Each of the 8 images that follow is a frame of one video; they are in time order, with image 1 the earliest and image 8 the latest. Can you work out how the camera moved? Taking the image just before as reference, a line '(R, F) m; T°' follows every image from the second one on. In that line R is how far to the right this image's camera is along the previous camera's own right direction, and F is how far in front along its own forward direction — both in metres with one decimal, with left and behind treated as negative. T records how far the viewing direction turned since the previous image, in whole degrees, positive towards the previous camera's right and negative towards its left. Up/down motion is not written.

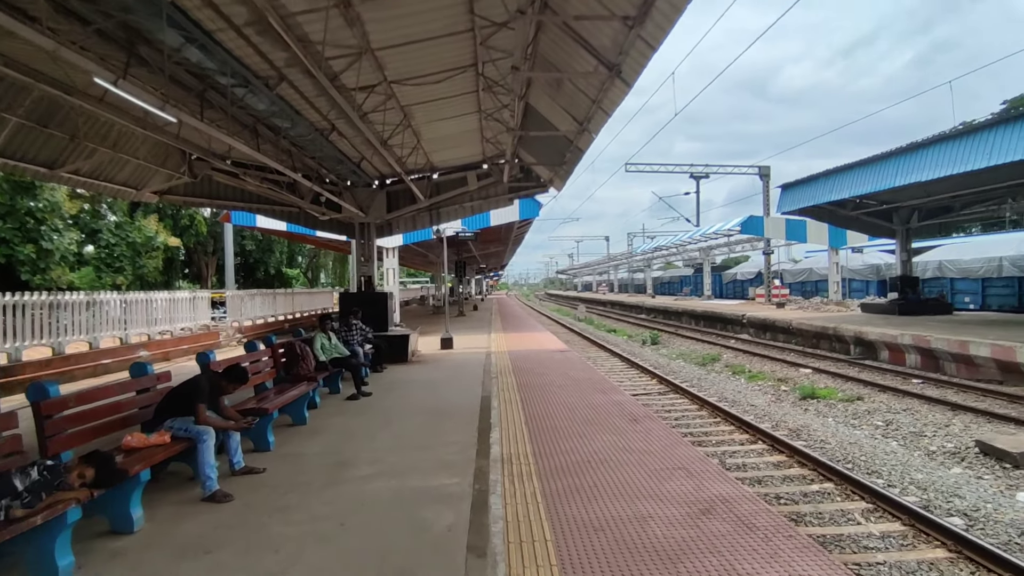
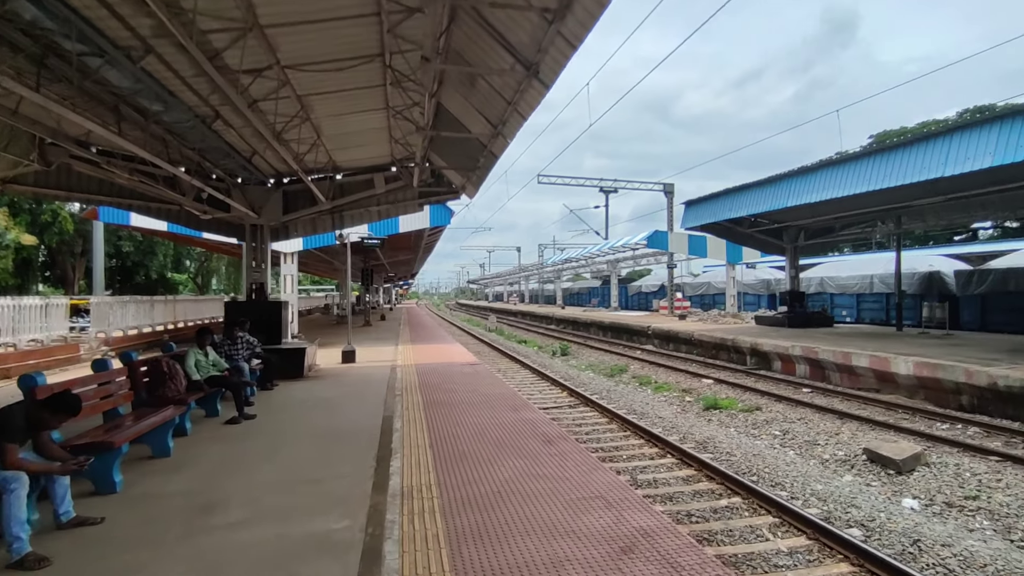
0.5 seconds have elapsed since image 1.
(+0.1, +0.5) m; +9°
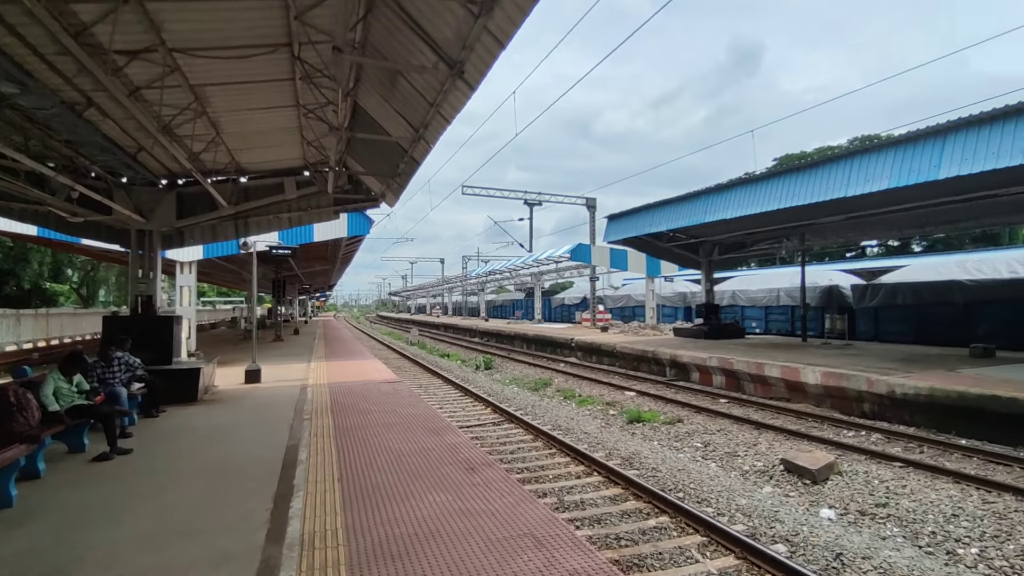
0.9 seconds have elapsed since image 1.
(0.0, +0.4) m; +8°
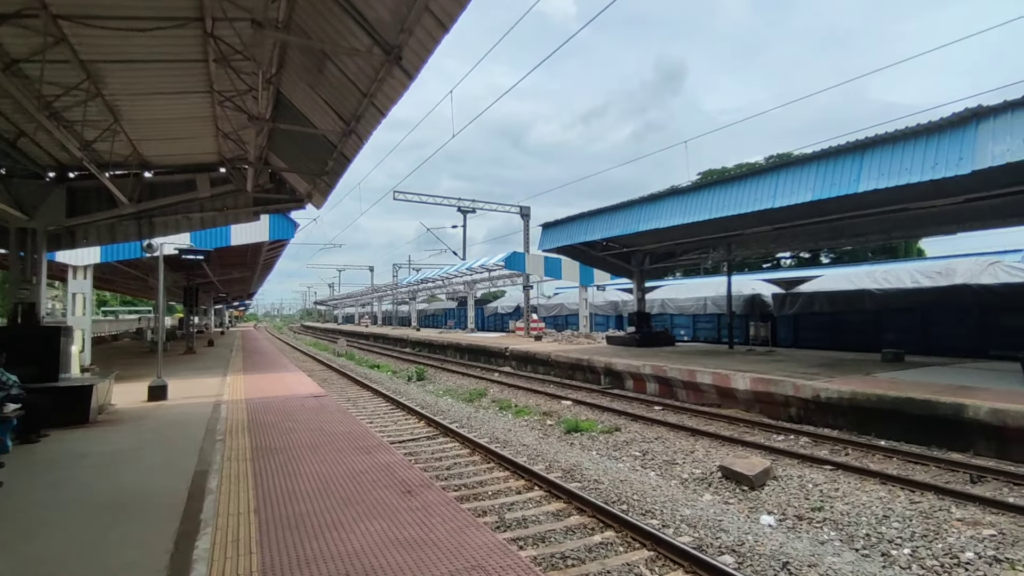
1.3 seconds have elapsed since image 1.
(-0.1, +0.4) m; +7°
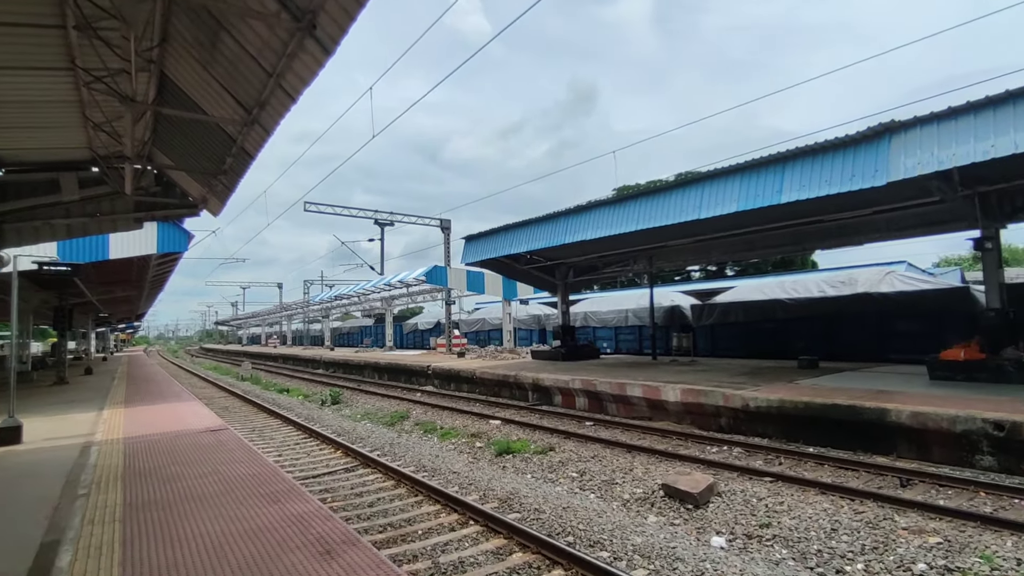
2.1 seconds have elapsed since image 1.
(-0.2, +0.7) m; +8°
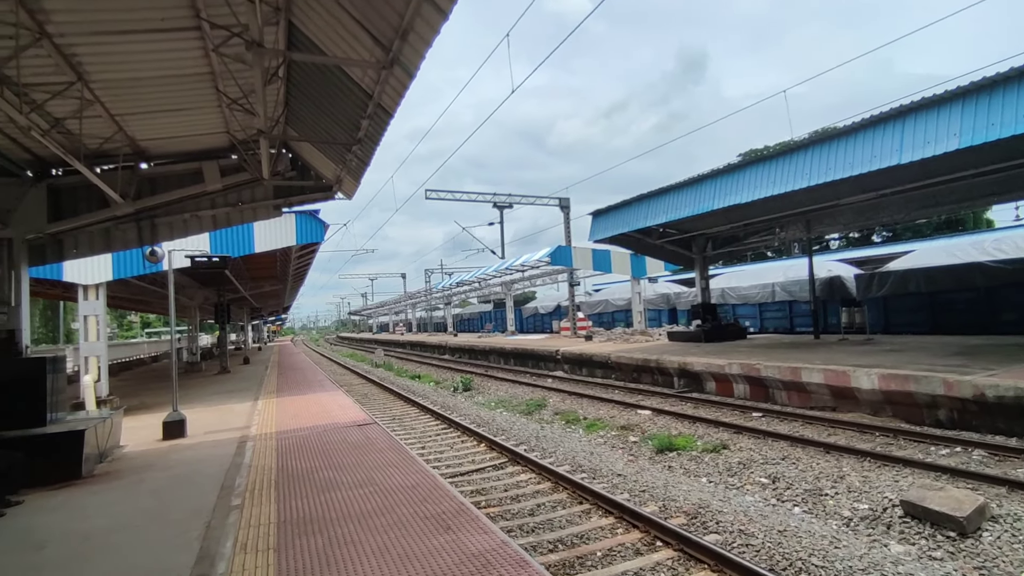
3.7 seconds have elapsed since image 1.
(-0.8, +1.2) m; -11°
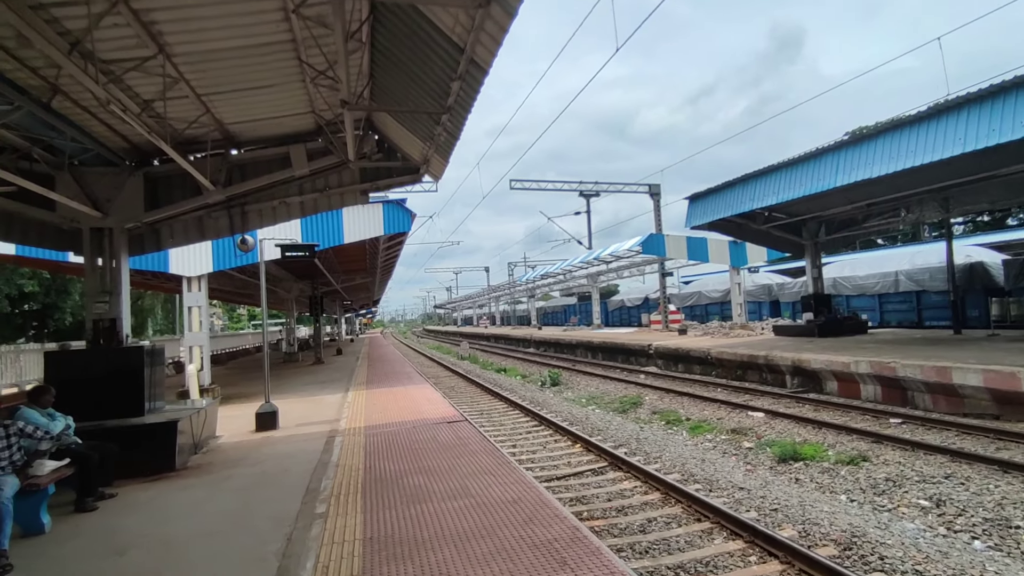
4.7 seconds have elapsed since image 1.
(-0.3, +0.8) m; -8°
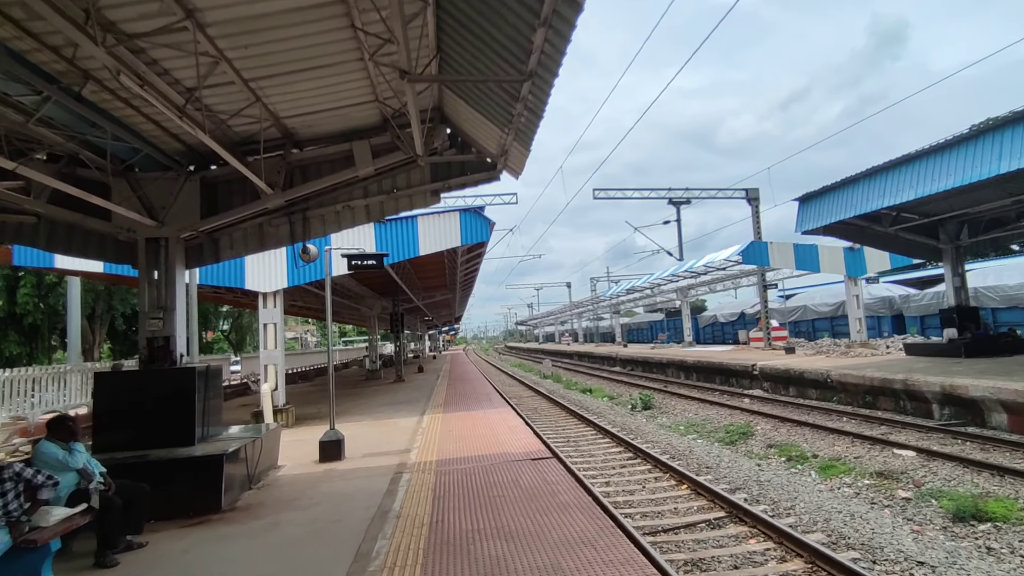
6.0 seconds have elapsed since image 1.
(-0.2, +1.2) m; -8°
